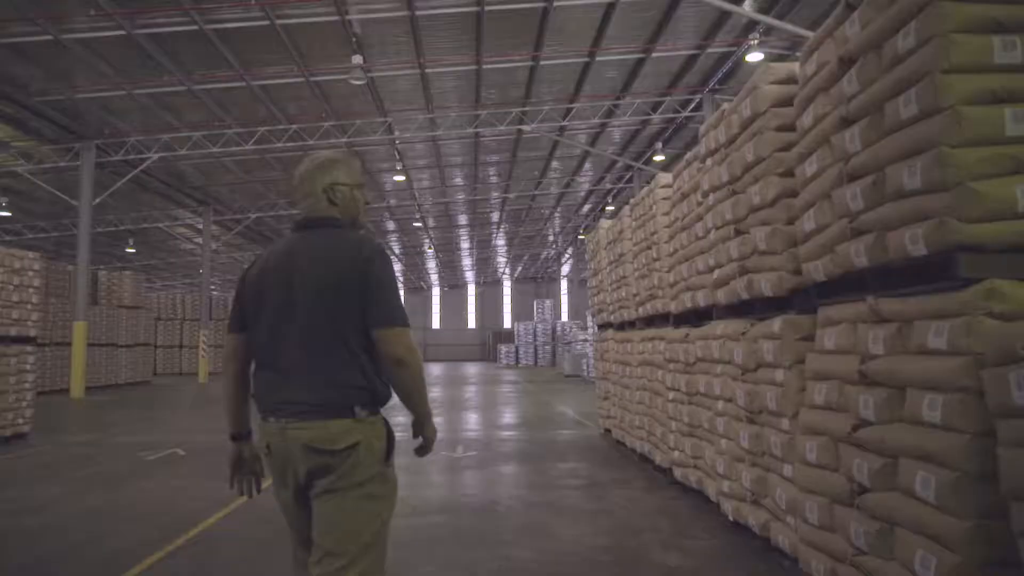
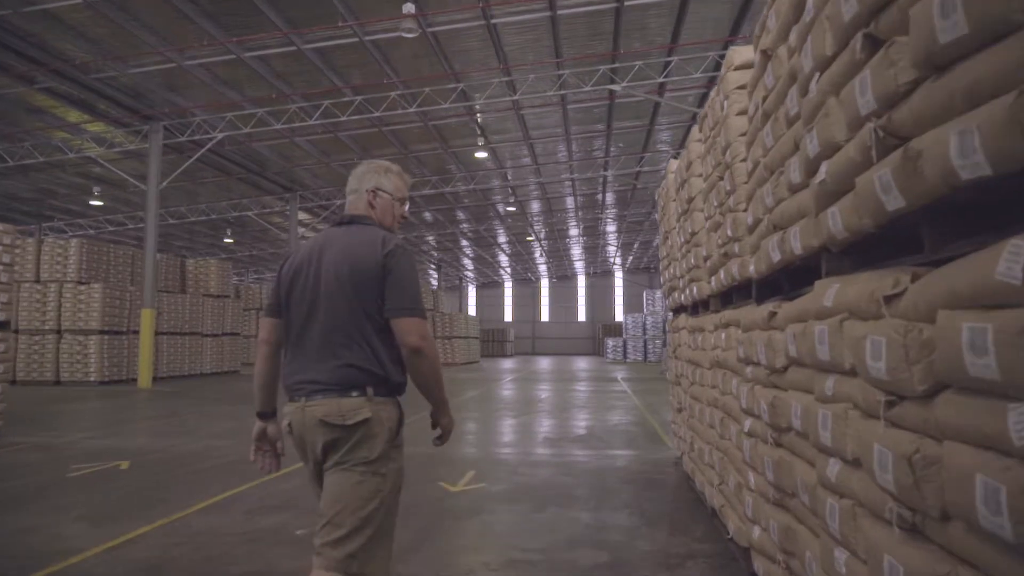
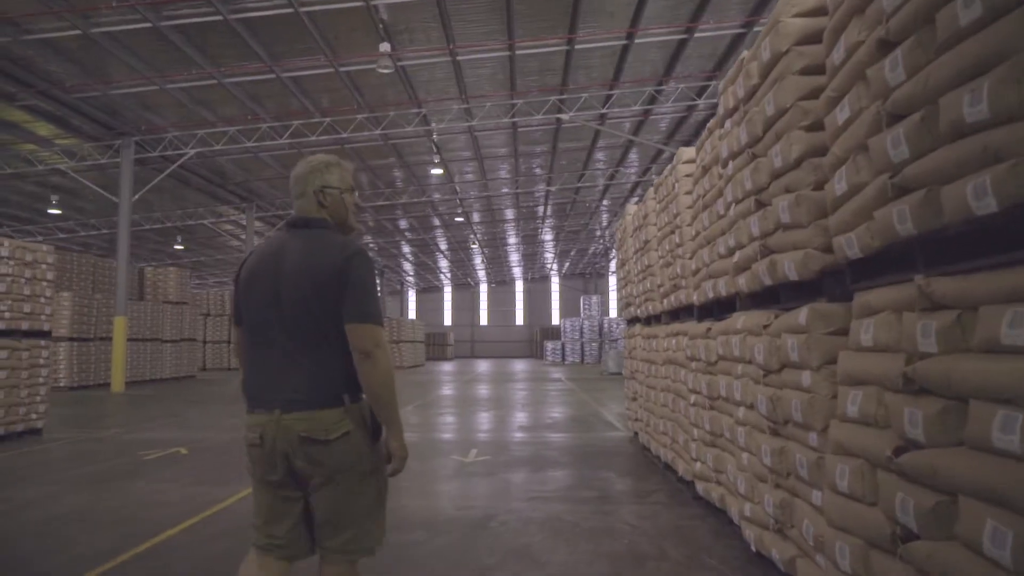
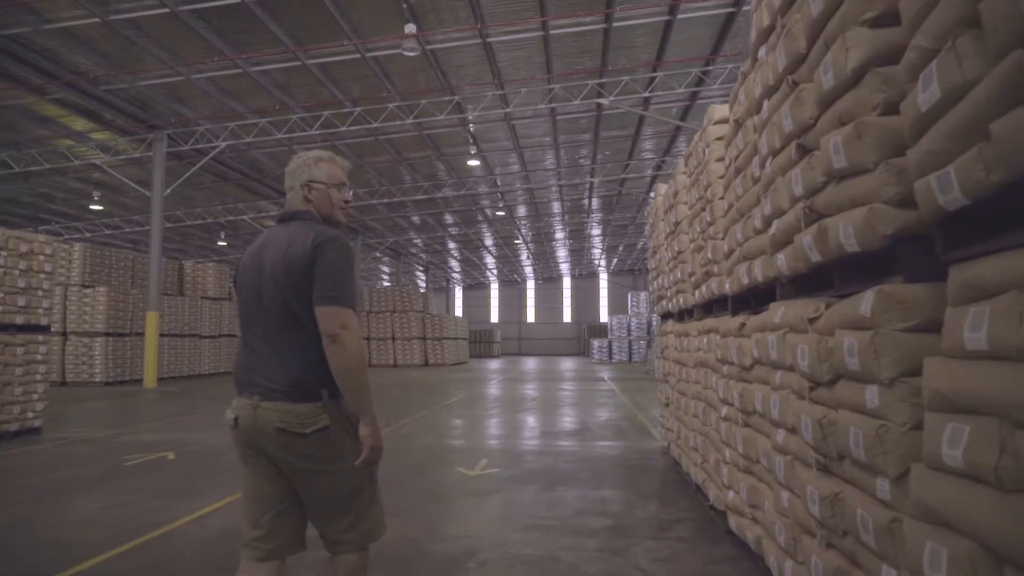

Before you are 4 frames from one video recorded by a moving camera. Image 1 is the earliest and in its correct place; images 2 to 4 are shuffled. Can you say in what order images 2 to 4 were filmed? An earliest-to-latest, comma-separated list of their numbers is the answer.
3, 4, 2
